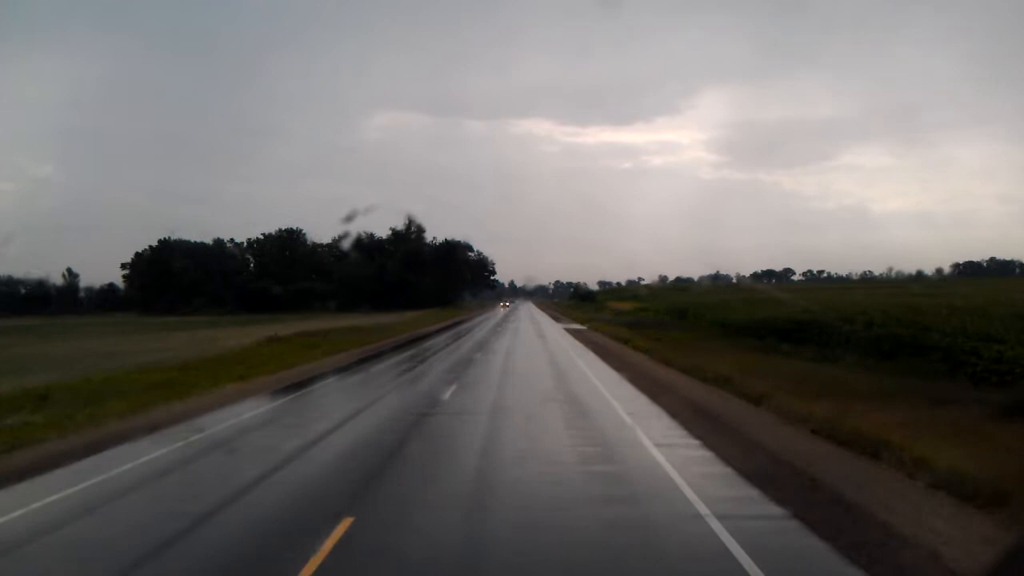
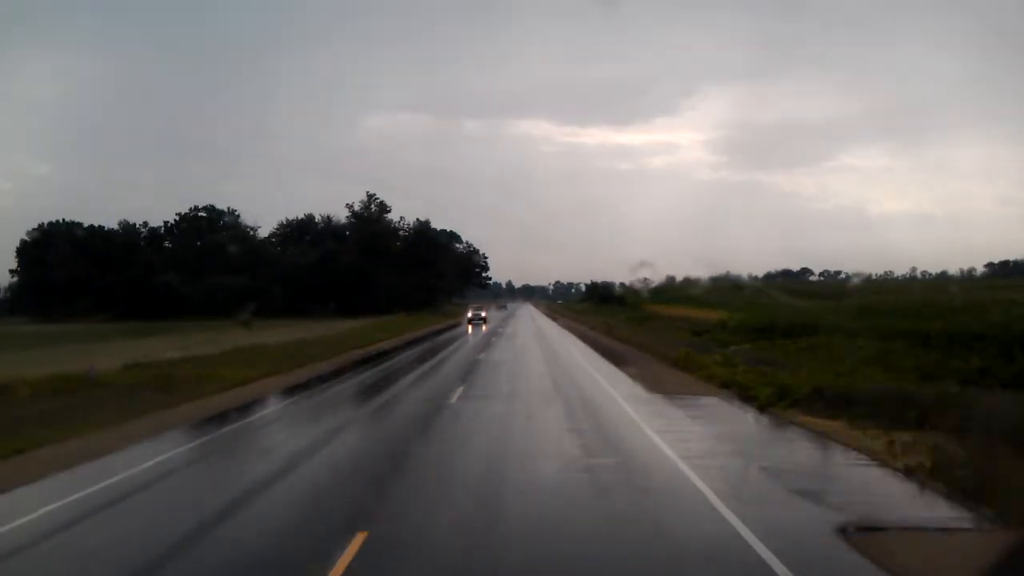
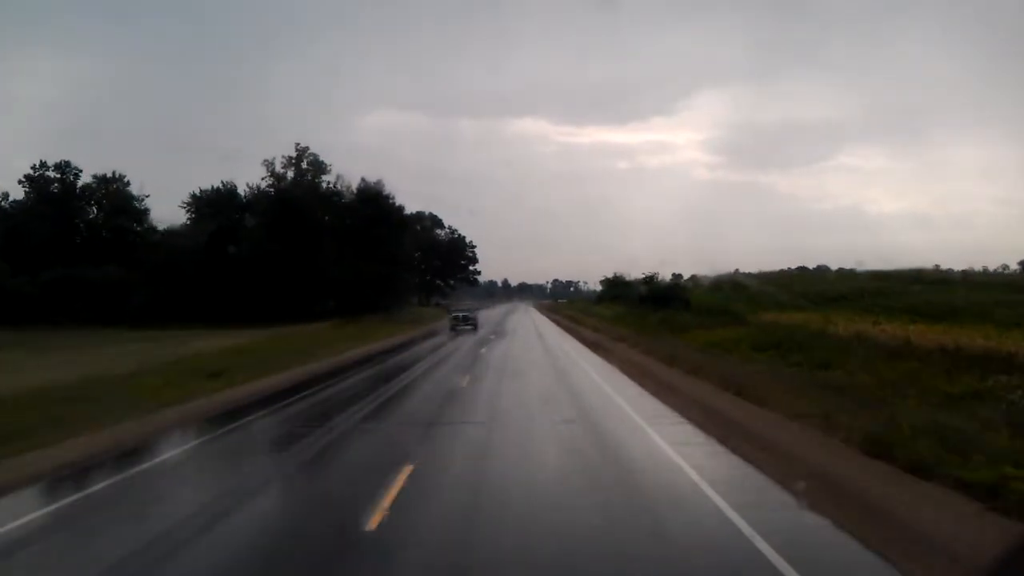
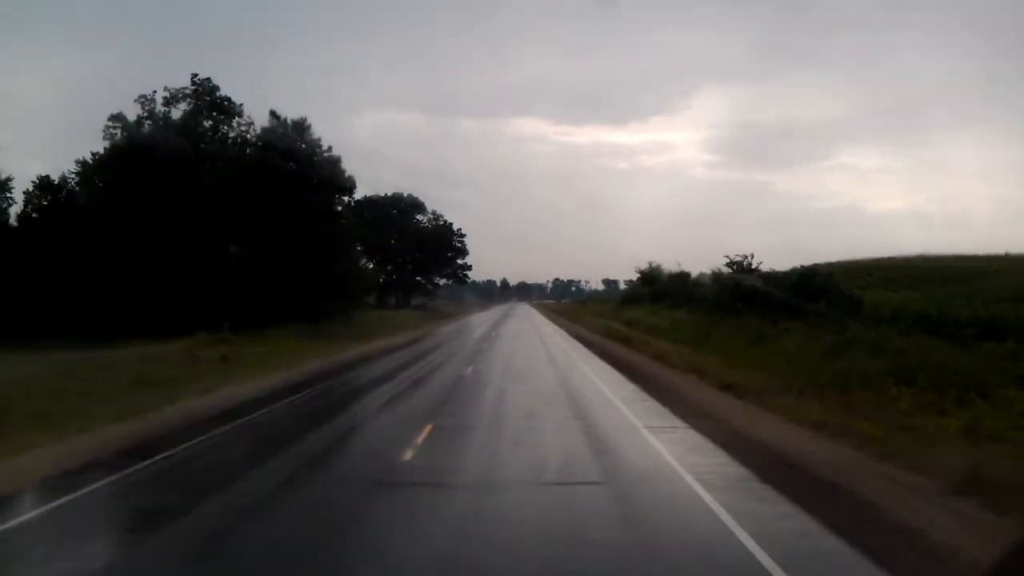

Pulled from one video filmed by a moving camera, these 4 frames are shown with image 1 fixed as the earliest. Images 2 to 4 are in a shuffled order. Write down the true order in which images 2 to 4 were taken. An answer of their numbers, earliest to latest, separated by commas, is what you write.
2, 3, 4
